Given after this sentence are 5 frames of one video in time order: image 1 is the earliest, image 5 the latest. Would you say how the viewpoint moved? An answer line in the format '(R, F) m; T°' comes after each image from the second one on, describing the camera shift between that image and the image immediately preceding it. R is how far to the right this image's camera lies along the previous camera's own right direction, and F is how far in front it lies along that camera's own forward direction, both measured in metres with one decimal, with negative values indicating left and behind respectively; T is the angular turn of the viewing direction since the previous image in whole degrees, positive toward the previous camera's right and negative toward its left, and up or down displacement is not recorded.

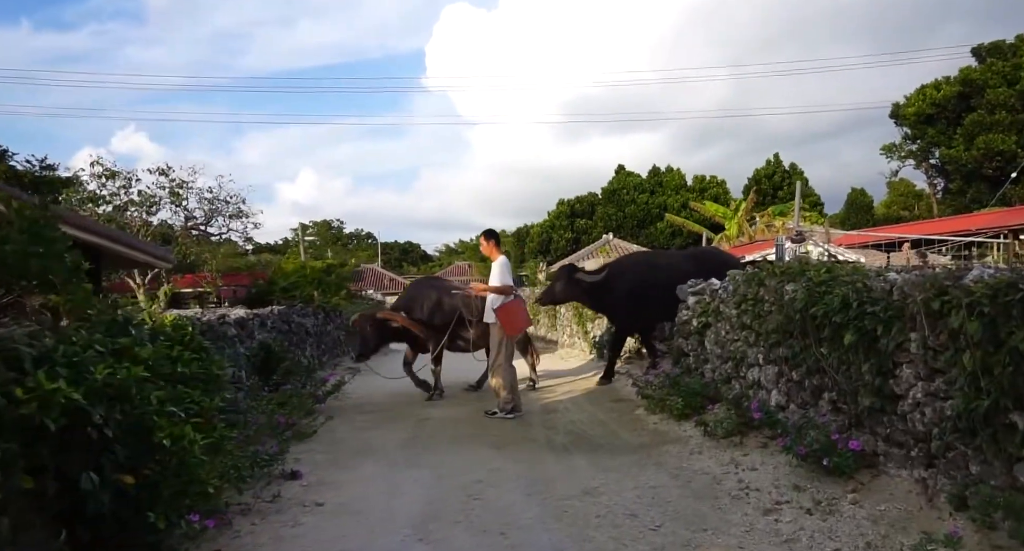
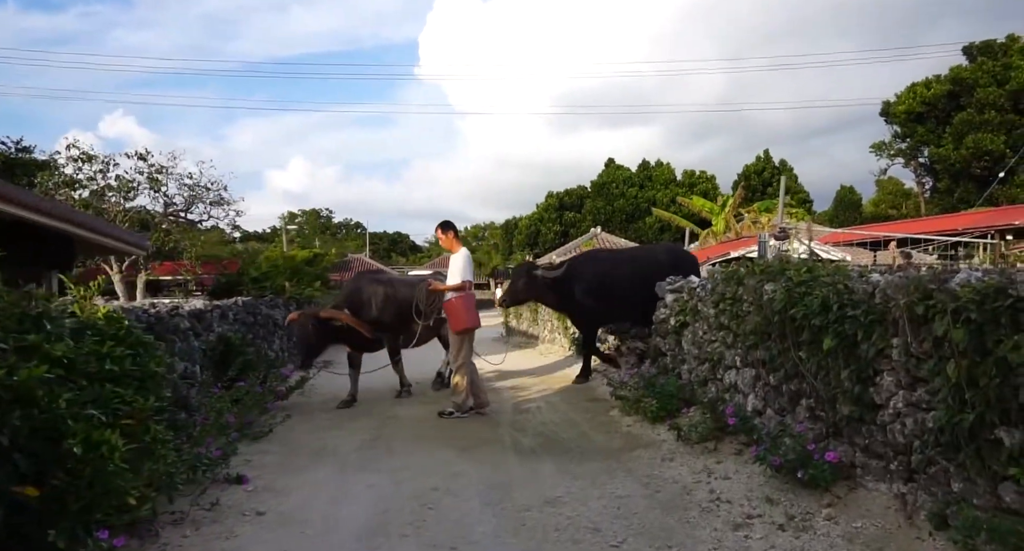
(+0.2, +0.3) m; +1°
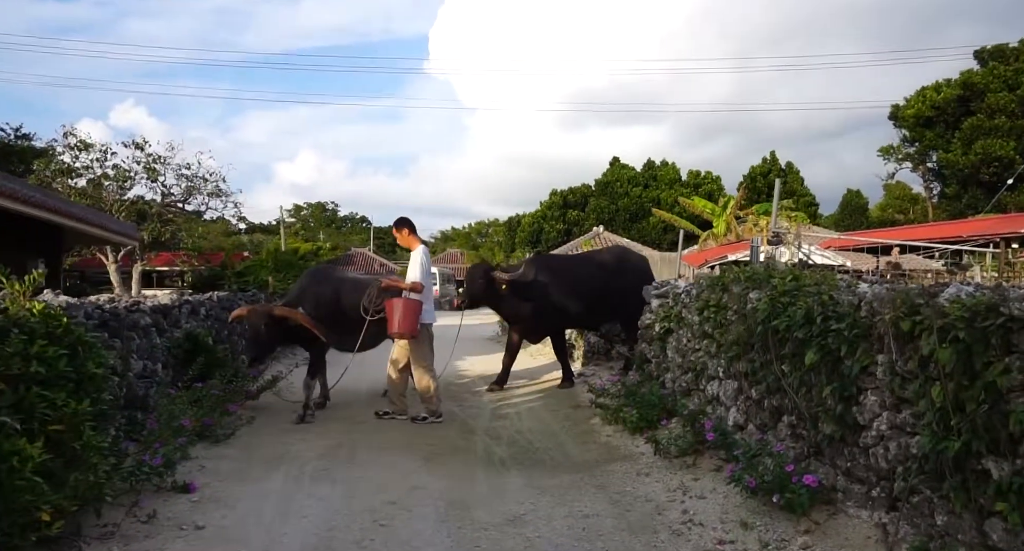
(+0.3, +0.3) m; 0°
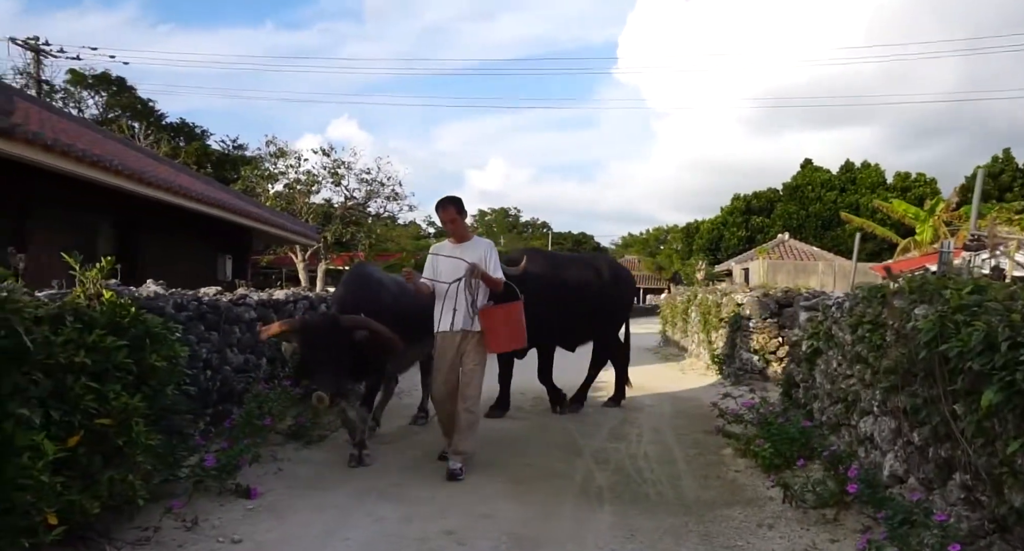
(+0.5, +0.6) m; -16°
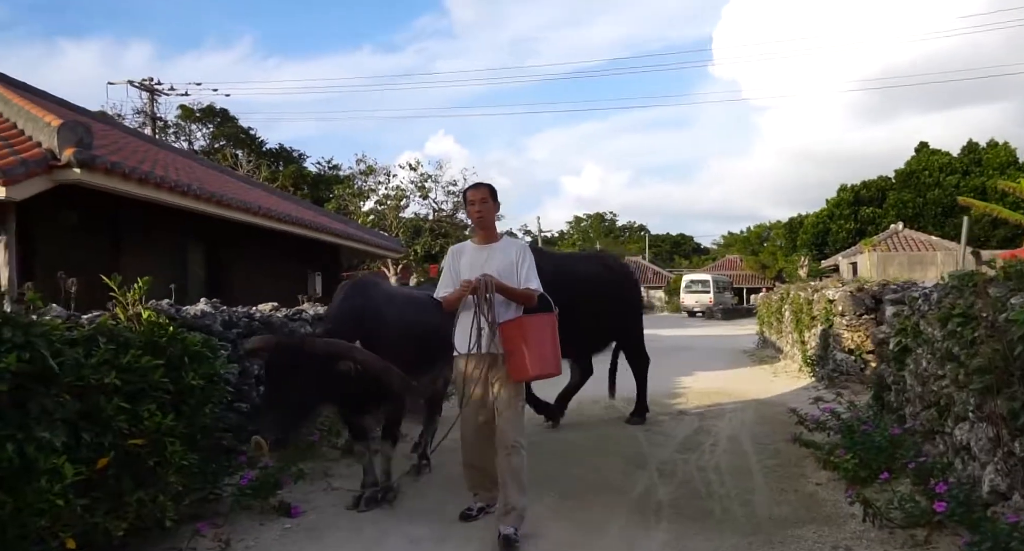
(+0.4, +0.2) m; -9°
